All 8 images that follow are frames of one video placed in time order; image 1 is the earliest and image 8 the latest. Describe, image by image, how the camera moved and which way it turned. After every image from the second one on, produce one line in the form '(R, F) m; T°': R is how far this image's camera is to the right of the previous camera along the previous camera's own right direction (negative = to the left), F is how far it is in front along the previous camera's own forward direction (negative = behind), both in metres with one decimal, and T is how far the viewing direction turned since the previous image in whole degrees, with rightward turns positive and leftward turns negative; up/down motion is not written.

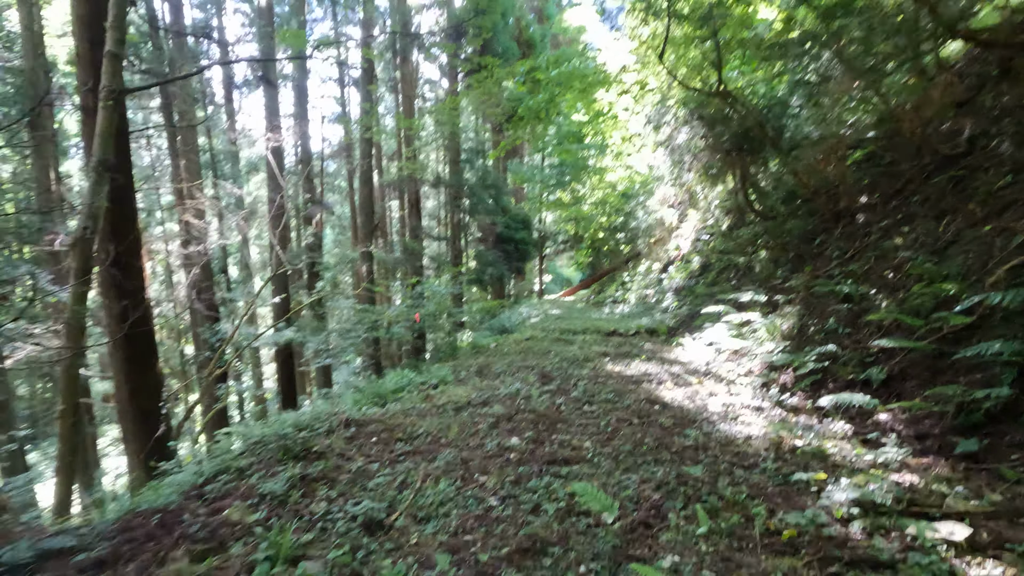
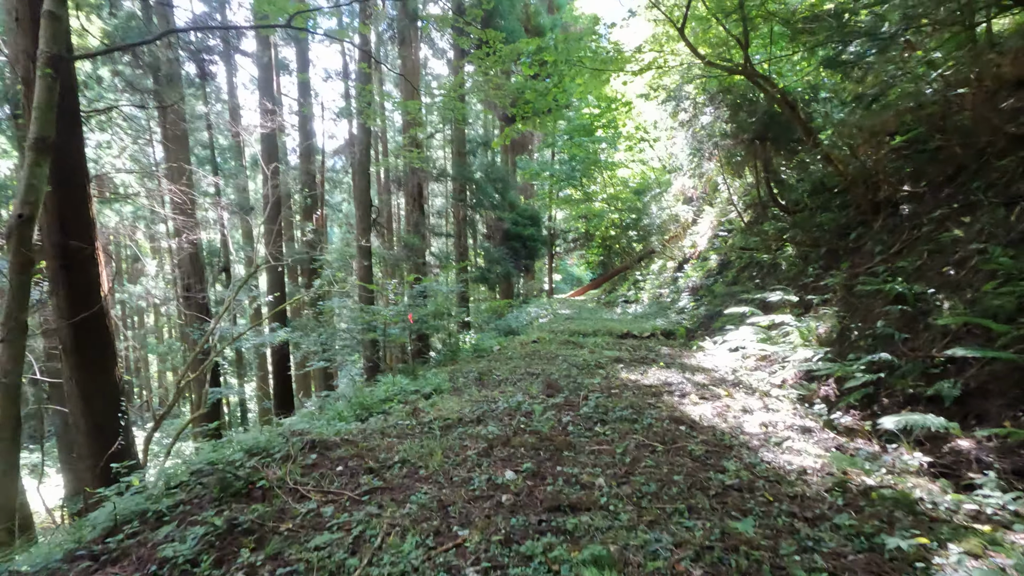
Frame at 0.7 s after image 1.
(+0.1, +0.6) m; -1°
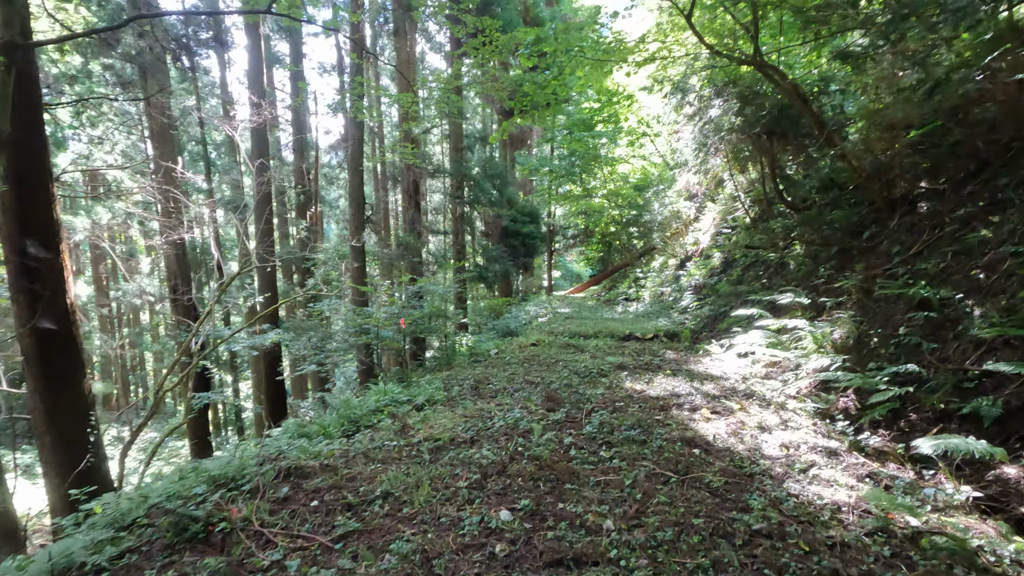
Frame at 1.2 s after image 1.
(0.0, +0.3) m; 0°
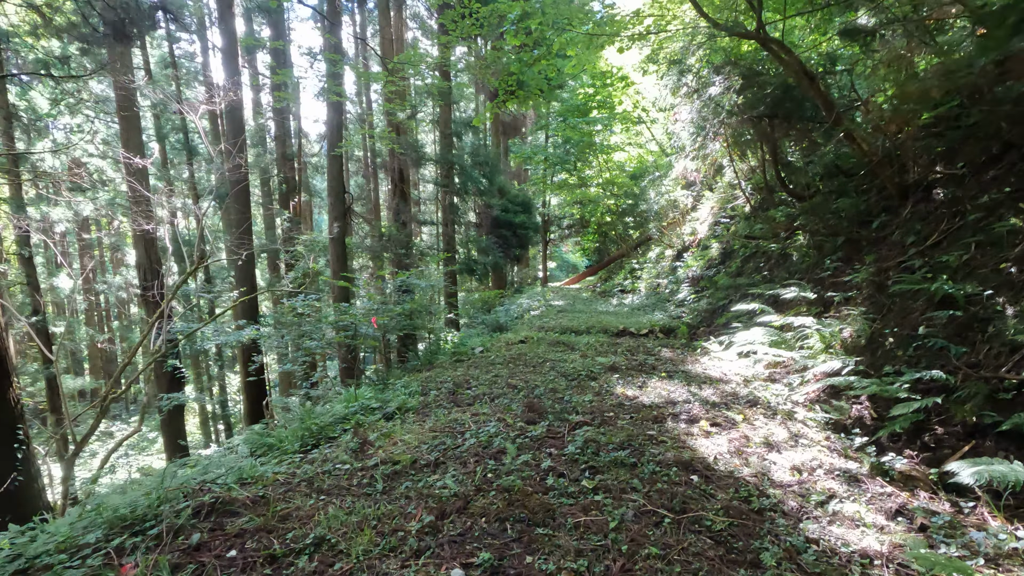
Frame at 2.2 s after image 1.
(+0.1, +0.4) m; 0°
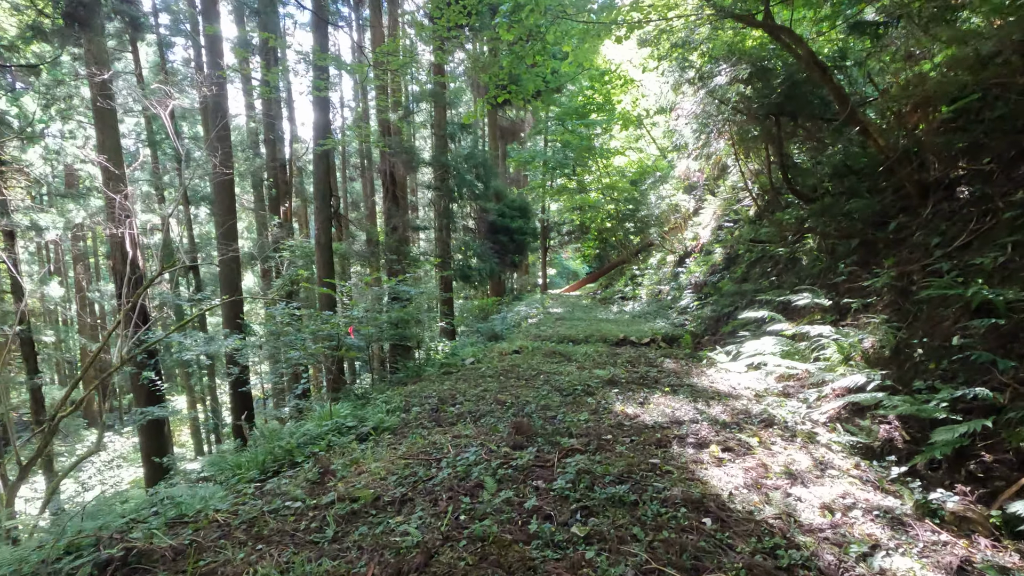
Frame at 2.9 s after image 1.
(+0.1, +0.4) m; 0°
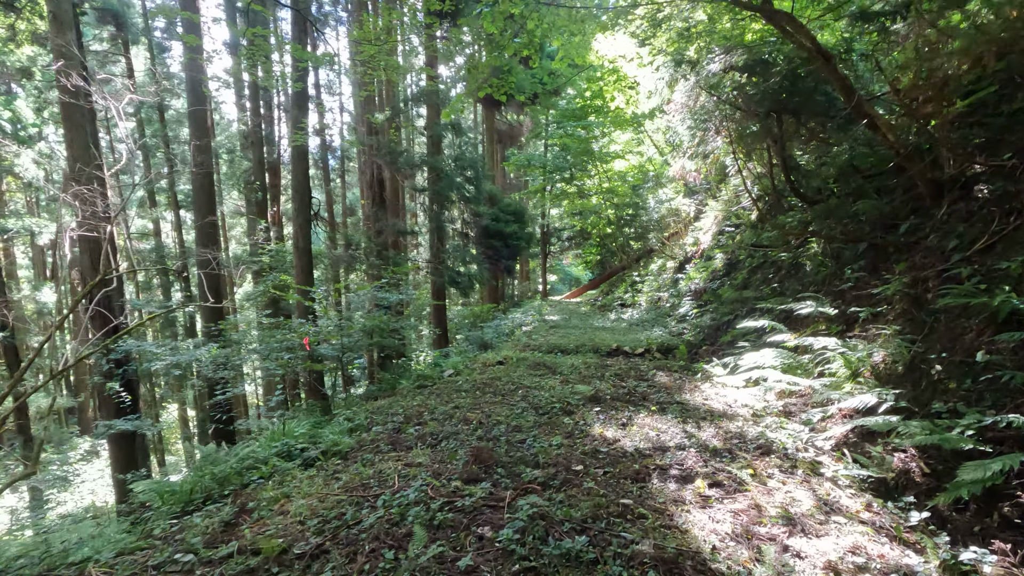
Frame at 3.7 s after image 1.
(+0.2, +0.4) m; 0°
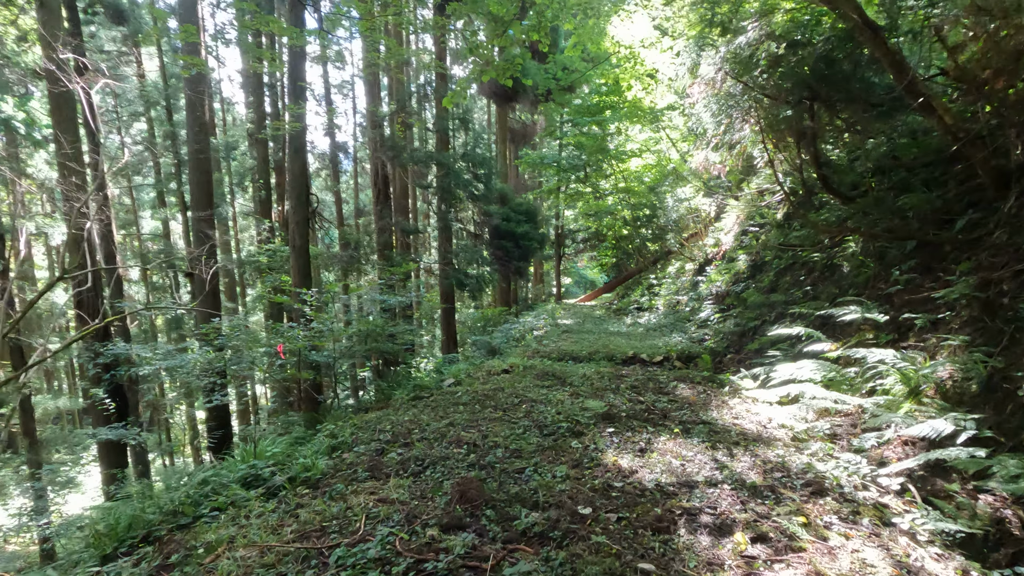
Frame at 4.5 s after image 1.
(+0.1, +0.5) m; -2°
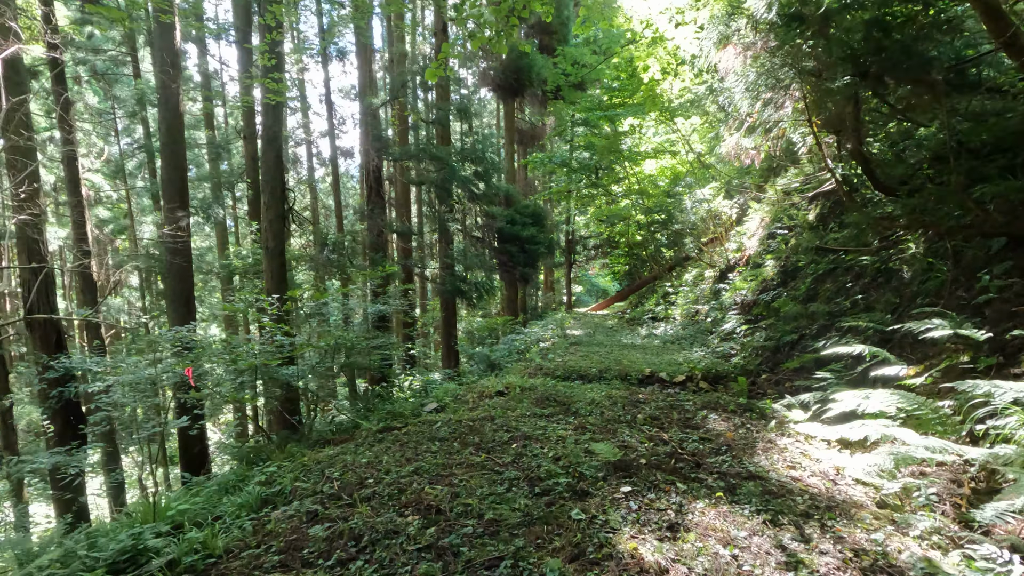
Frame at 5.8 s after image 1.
(+0.1, +0.9) m; -1°
